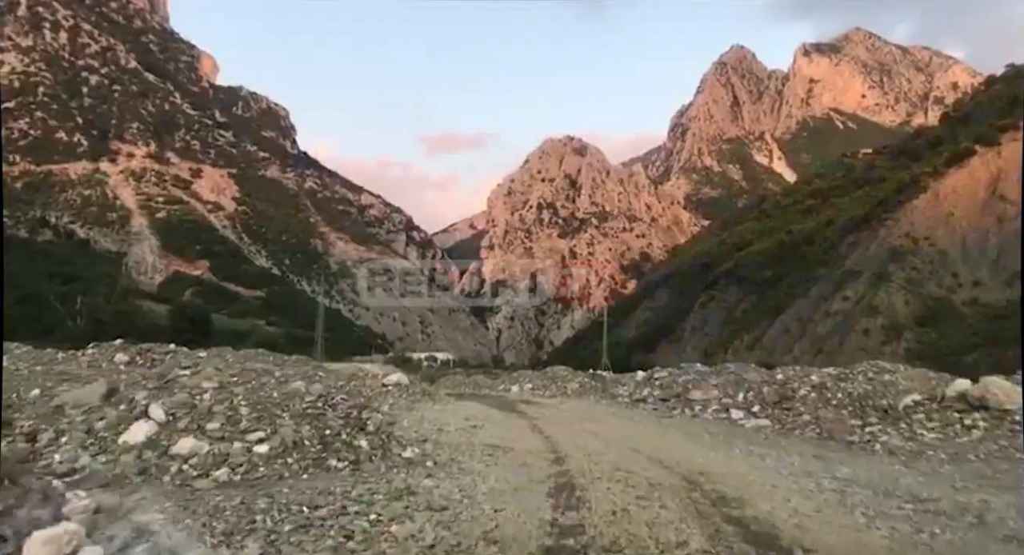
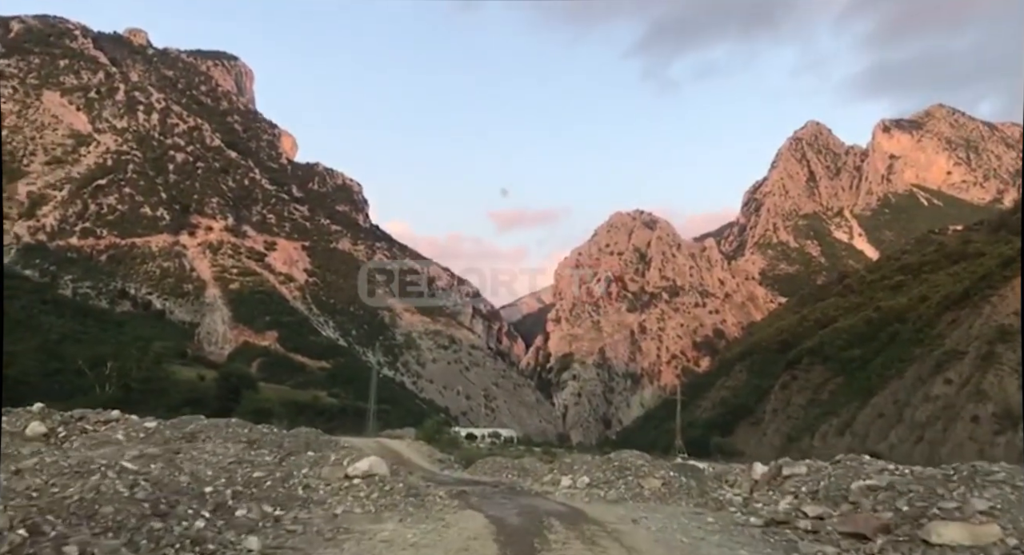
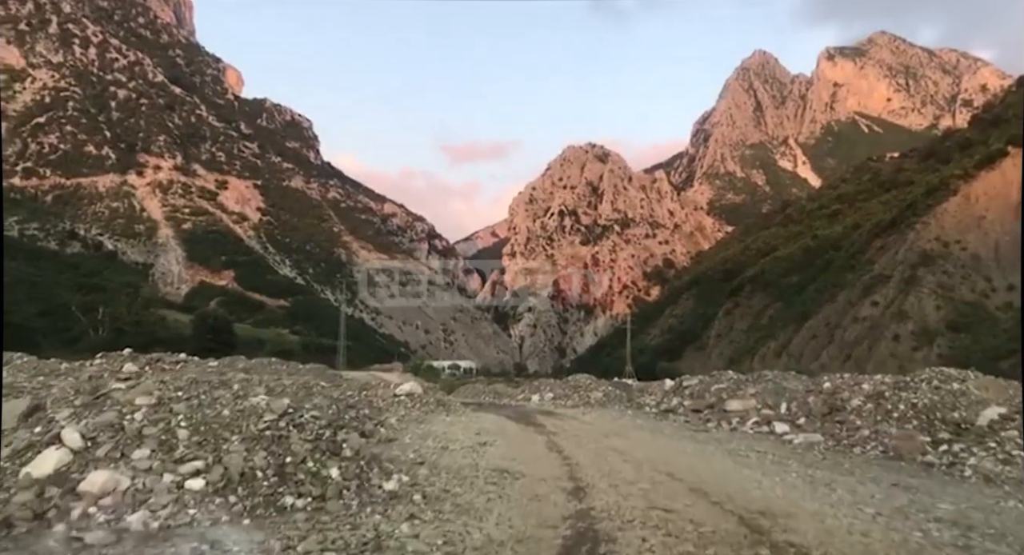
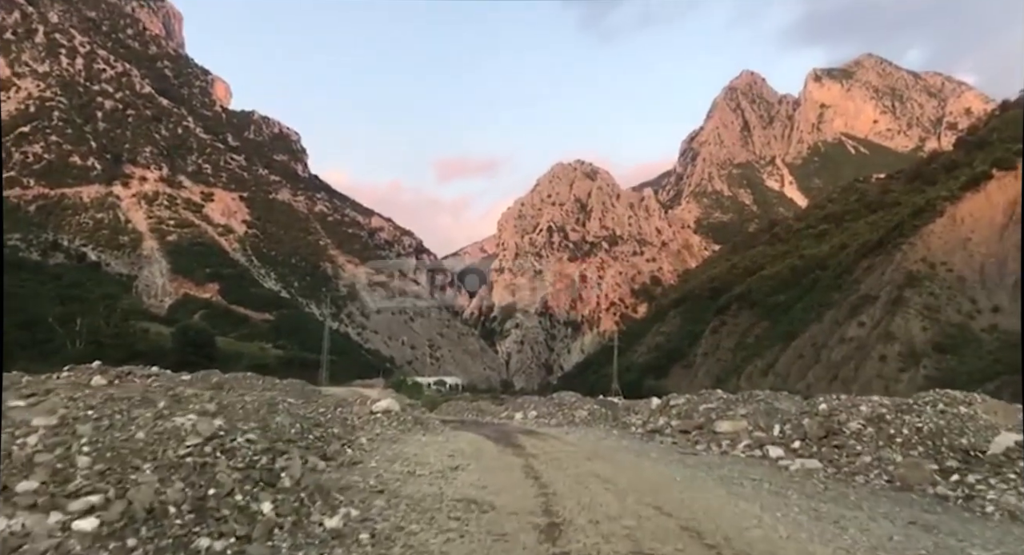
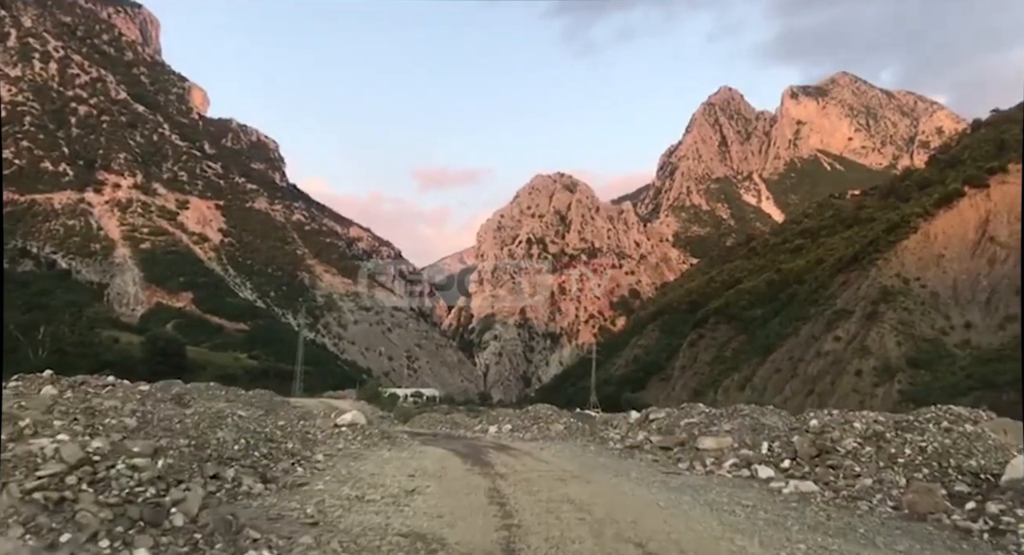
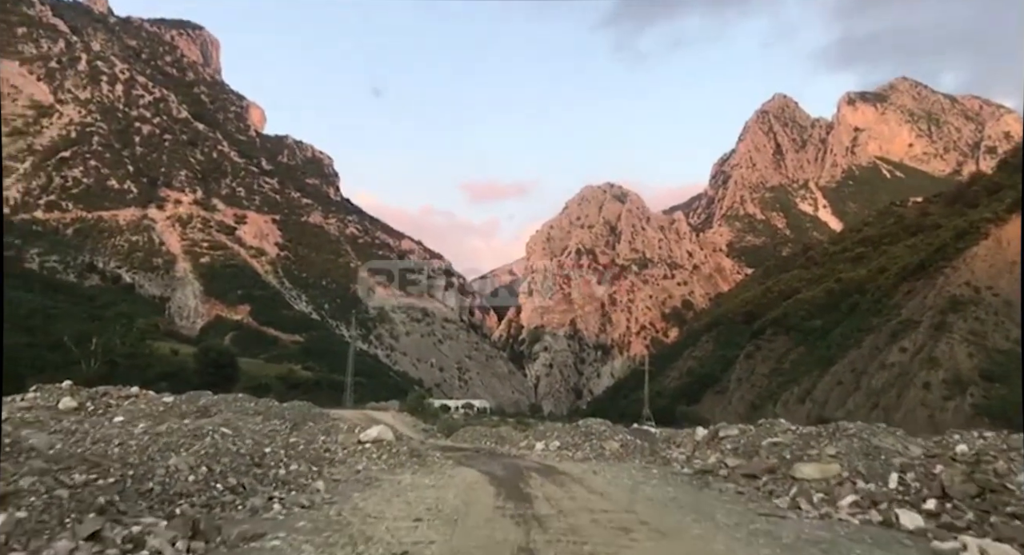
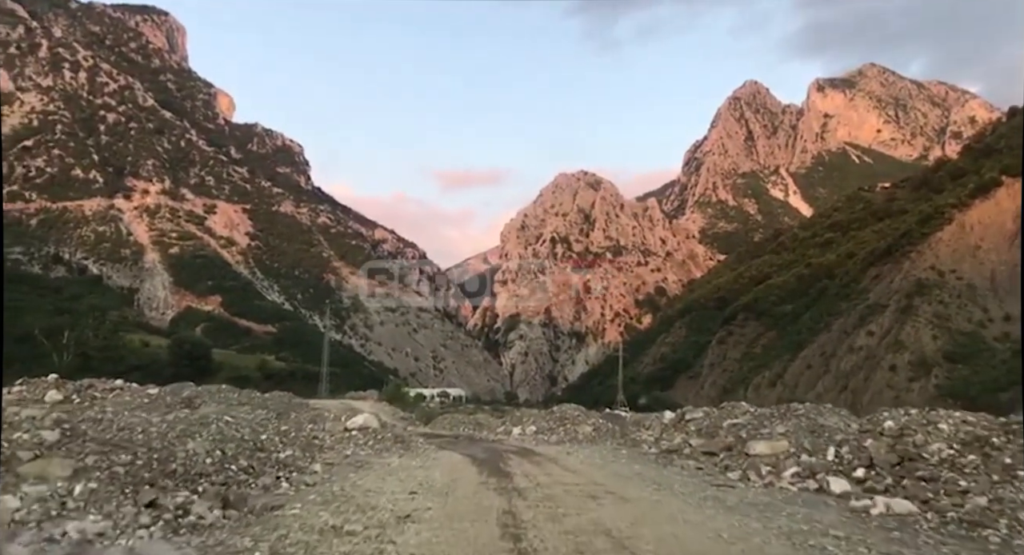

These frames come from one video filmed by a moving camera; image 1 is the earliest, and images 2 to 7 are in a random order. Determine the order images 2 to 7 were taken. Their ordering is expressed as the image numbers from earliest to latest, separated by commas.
3, 4, 5, 7, 6, 2
